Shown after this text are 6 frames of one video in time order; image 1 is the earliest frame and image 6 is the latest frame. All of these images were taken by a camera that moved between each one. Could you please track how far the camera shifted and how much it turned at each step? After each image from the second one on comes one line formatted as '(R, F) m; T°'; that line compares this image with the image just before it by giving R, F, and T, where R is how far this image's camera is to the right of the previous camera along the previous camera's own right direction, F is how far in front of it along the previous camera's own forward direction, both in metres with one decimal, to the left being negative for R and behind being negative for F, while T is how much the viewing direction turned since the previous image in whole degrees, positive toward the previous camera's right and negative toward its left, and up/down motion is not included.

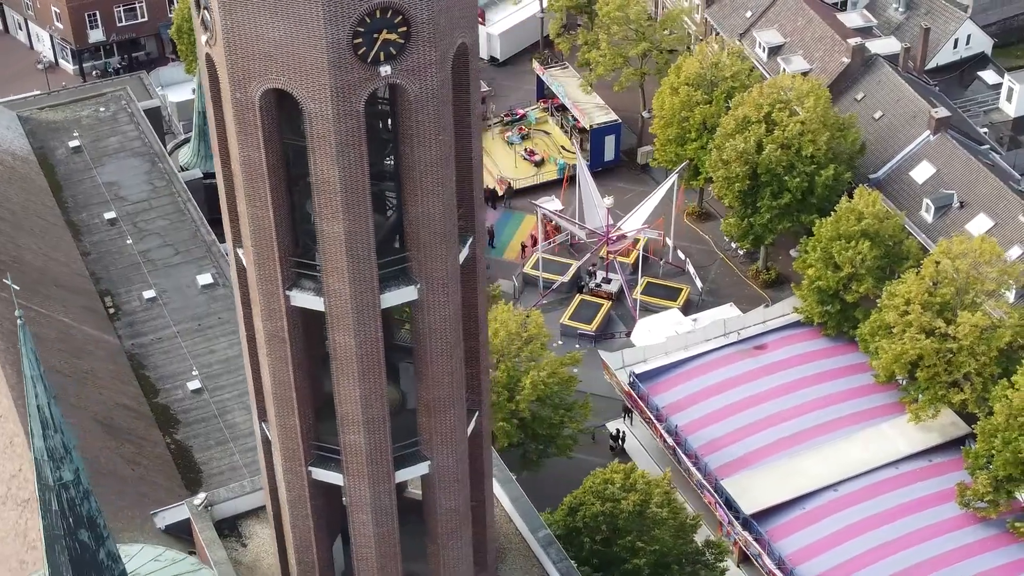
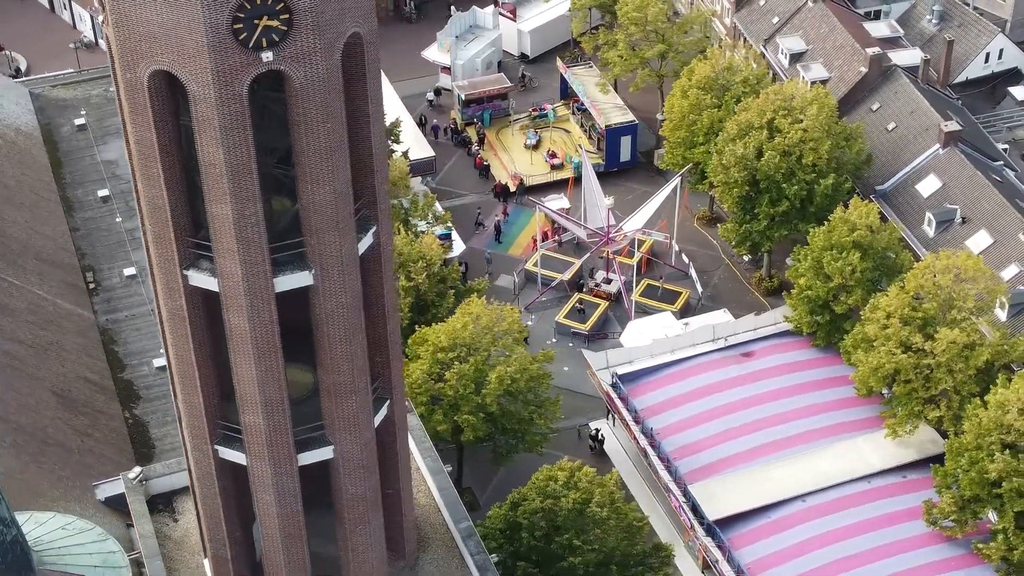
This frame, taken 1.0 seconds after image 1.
(+6.1, -0.1) m; -4°
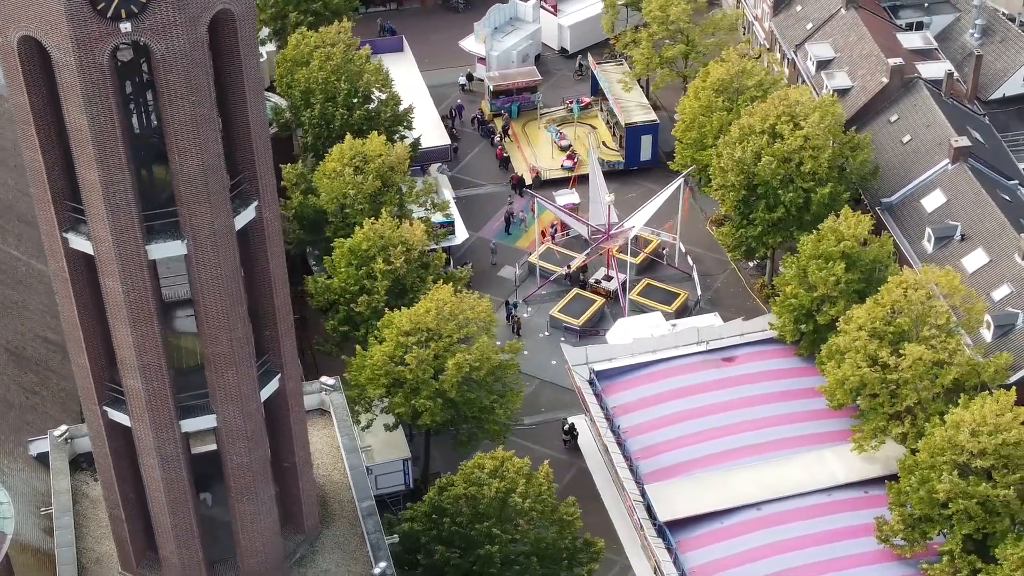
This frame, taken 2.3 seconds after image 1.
(+7.9, -0.1) m; -5°
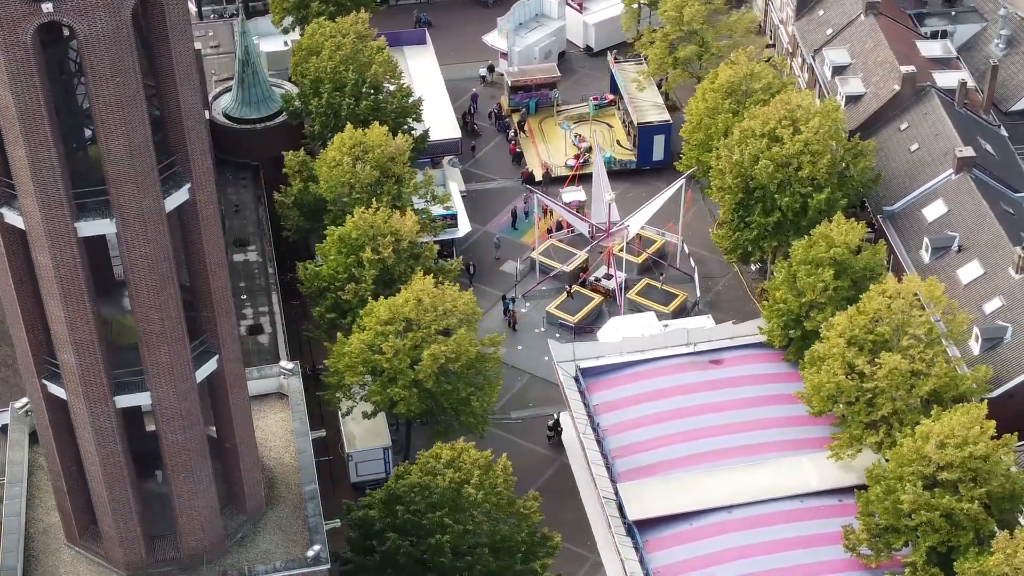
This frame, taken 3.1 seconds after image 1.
(+4.9, -0.2) m; -3°
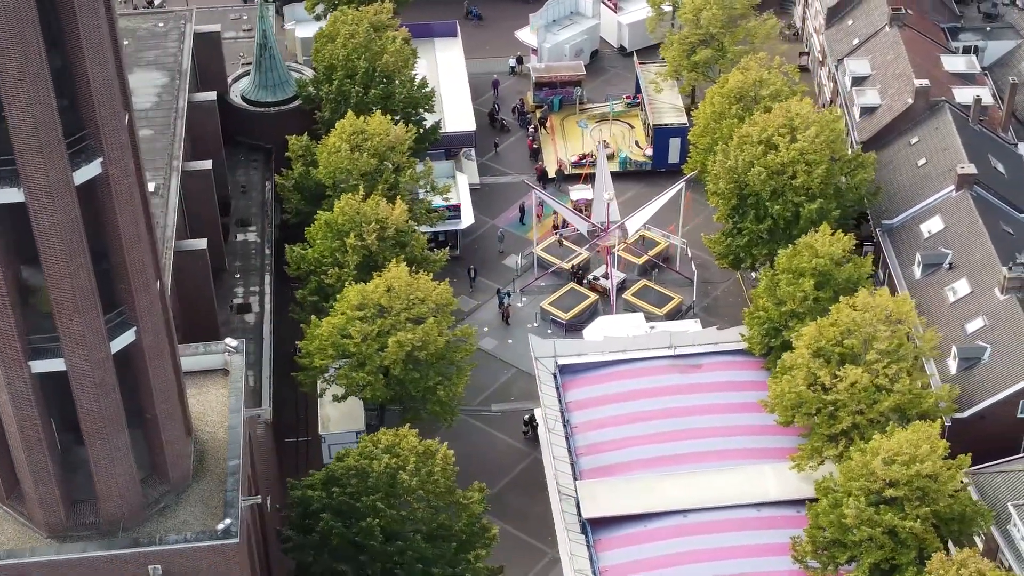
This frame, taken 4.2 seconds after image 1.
(+7.0, -0.3) m; -4°
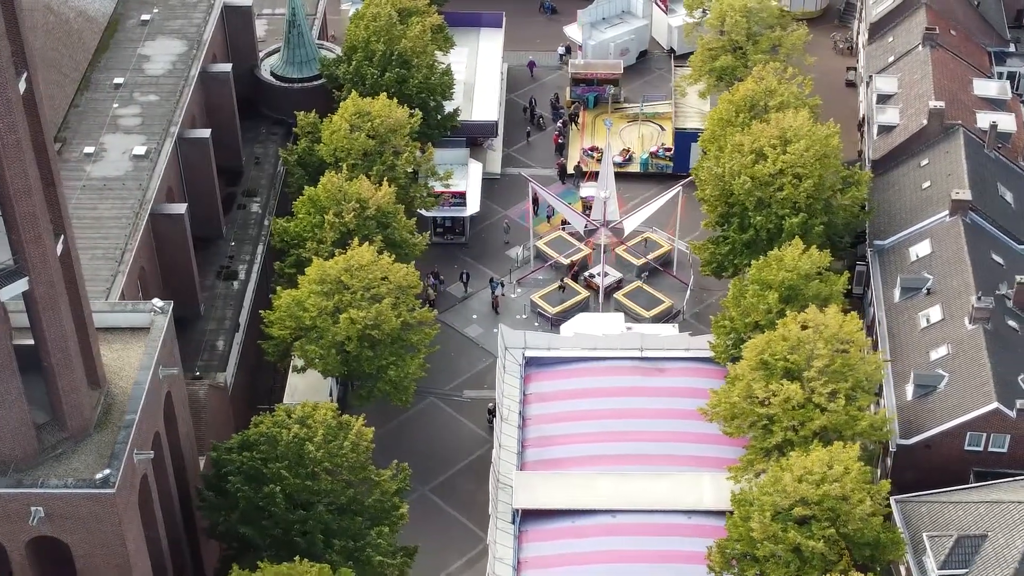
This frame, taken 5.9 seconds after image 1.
(+10.6, -0.3) m; -6°
